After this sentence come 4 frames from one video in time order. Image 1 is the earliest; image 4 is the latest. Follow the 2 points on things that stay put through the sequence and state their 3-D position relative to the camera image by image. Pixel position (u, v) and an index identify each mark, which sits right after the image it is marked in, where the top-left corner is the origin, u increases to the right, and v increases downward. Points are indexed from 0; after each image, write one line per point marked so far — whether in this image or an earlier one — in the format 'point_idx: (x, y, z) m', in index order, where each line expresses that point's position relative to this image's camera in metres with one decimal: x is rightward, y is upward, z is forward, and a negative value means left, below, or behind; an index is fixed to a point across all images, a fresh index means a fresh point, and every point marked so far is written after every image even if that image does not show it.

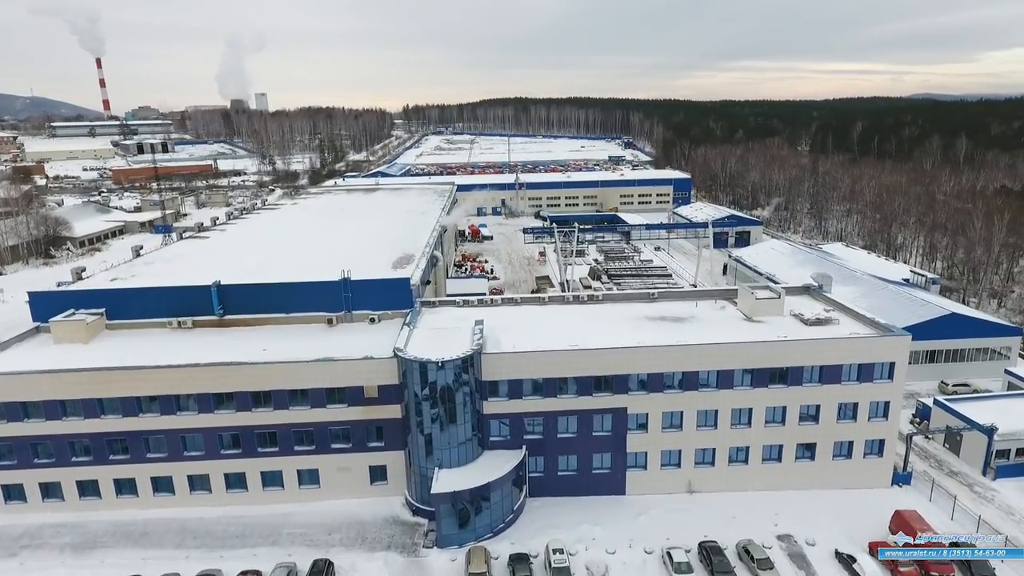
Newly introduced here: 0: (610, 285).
0: (+3.3, +0.1, +19.2) m
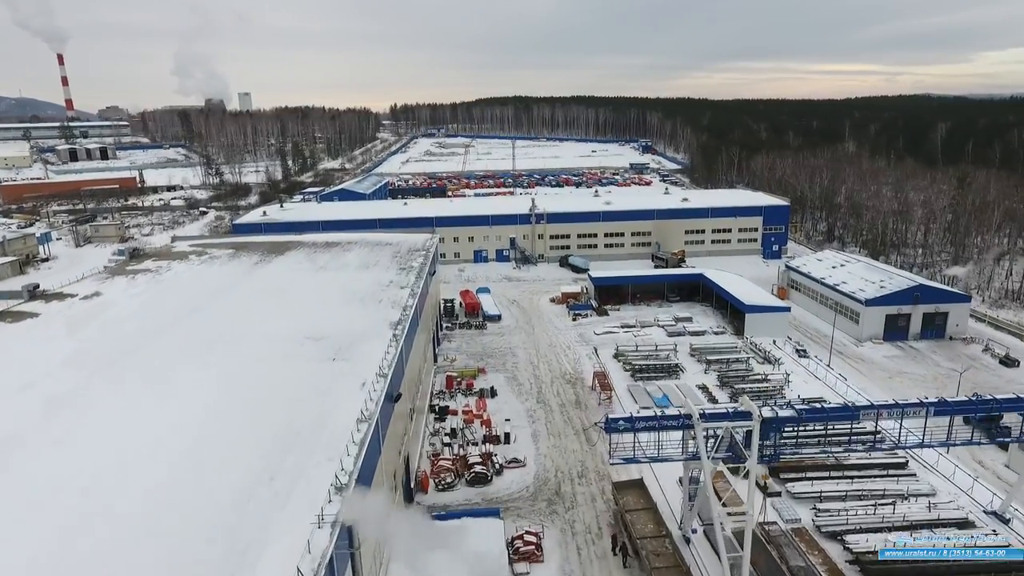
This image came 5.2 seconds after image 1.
0: (+4.0, -3.1, +8.2) m
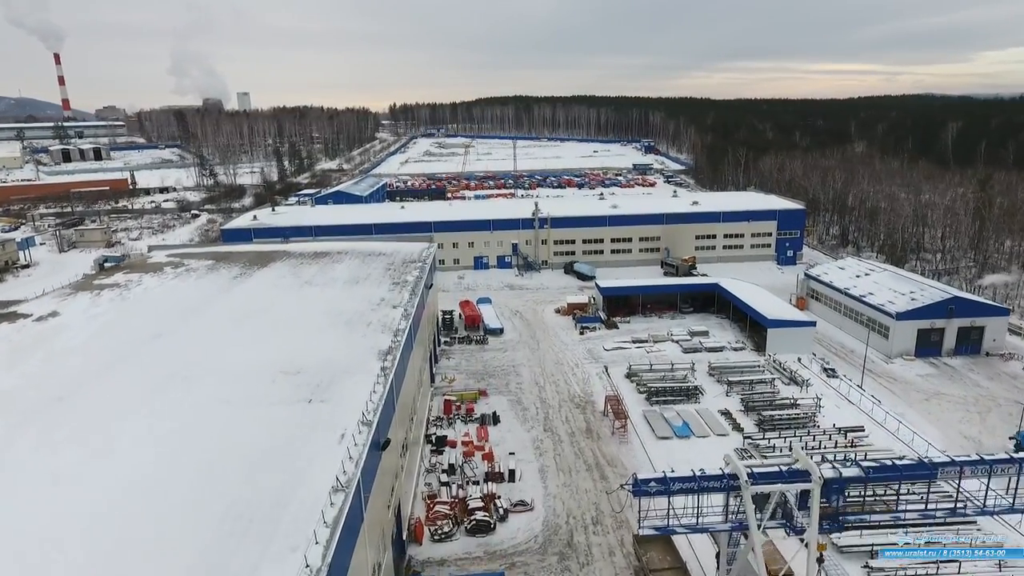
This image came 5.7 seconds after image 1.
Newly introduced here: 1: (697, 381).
0: (+4.1, -3.4, +7.2) m
1: (+4.0, -2.0, +12.2) m
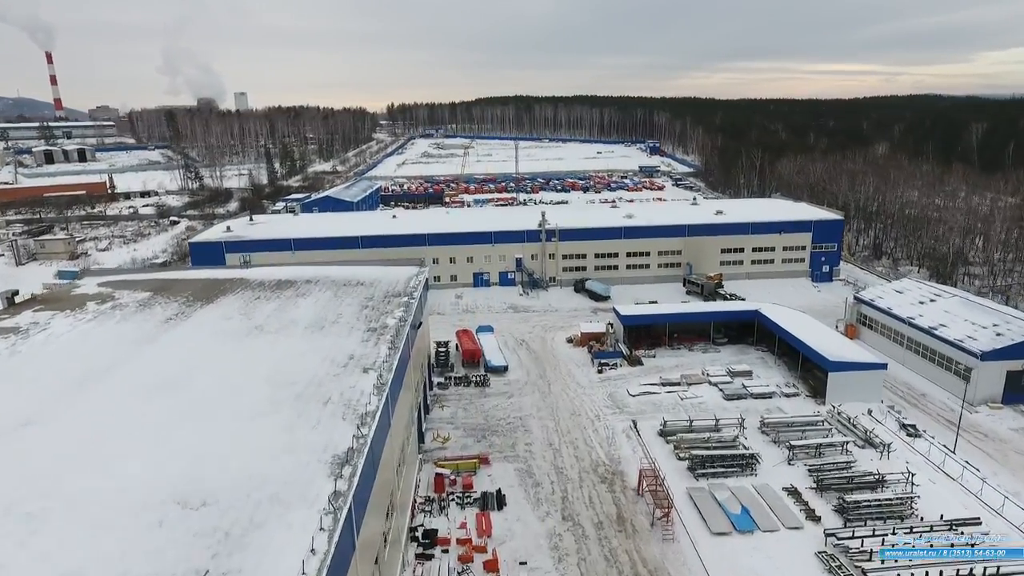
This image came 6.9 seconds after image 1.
0: (+4.2, -4.1, +4.8) m
1: (+4.1, -2.7, +9.9) m
